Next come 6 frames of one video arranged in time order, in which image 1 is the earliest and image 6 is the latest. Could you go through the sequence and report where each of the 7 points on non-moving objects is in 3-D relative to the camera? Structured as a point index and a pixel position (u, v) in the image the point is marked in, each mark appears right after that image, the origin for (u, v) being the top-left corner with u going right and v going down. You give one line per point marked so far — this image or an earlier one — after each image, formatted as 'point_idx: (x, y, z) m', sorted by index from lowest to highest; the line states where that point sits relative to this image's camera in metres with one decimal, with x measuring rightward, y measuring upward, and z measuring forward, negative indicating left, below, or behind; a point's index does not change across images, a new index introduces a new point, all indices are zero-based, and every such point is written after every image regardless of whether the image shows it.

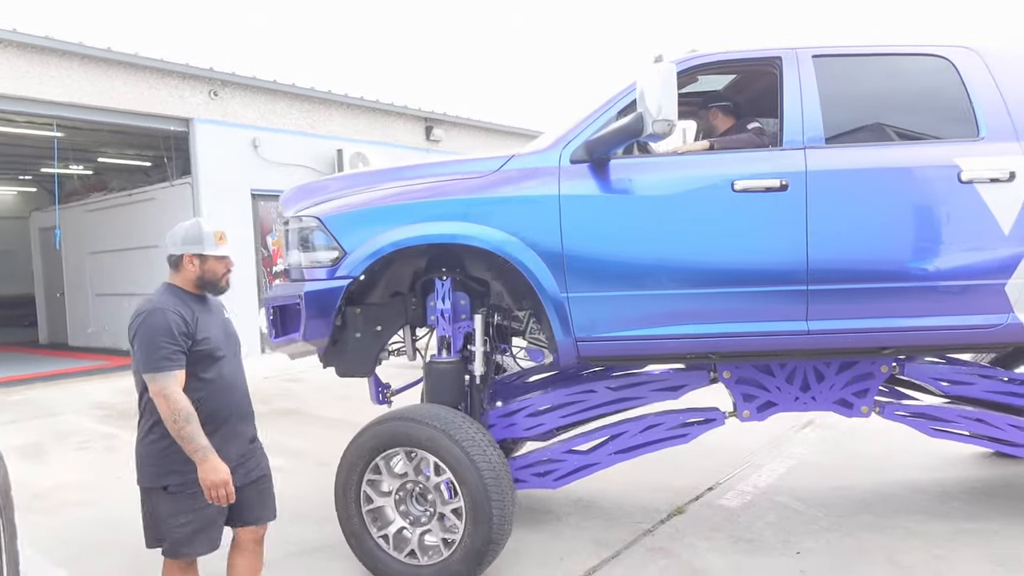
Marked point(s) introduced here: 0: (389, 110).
0: (-2.1, +2.8, +11.8) m
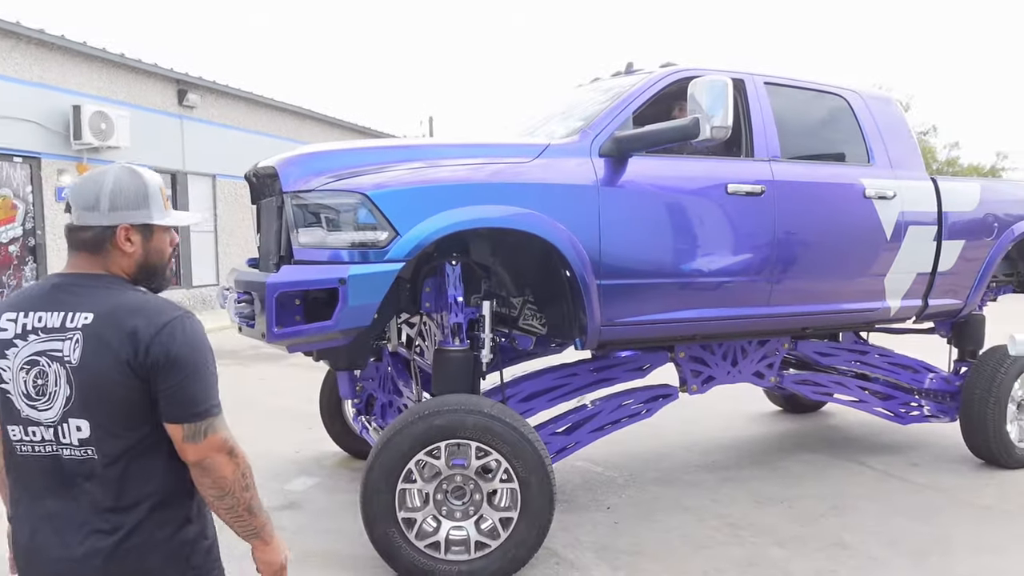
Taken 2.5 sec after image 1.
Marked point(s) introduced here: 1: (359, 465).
0: (-5.3, +3.1, +10.5) m
1: (-0.9, -1.1, +4.4) m
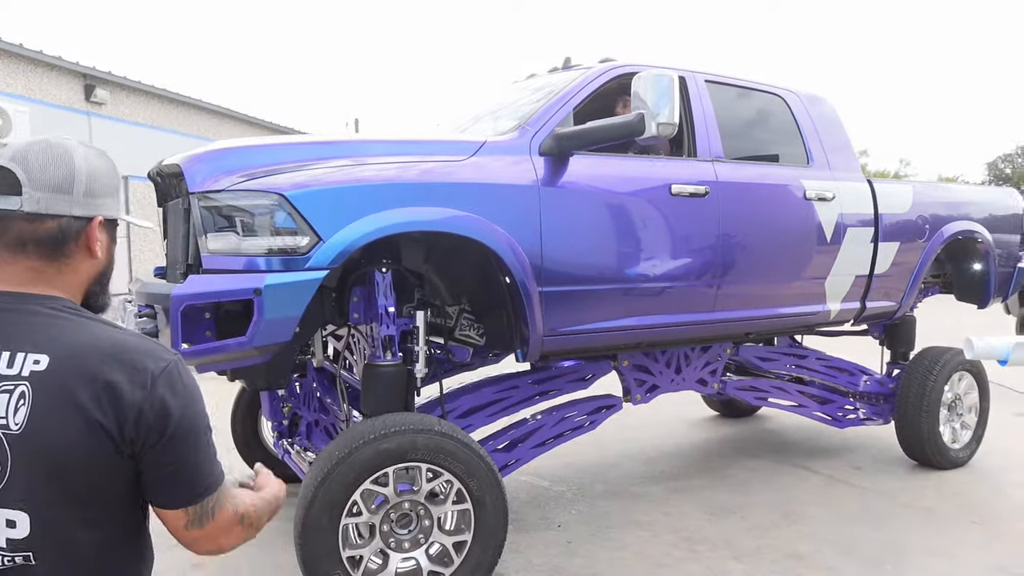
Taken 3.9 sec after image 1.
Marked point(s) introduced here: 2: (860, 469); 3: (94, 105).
0: (-6.3, +3.0, +9.8) m
1: (-1.2, -1.1, +4.1) m
2: (+2.1, -1.1, +4.5) m
3: (-6.0, +2.6, +10.7) m
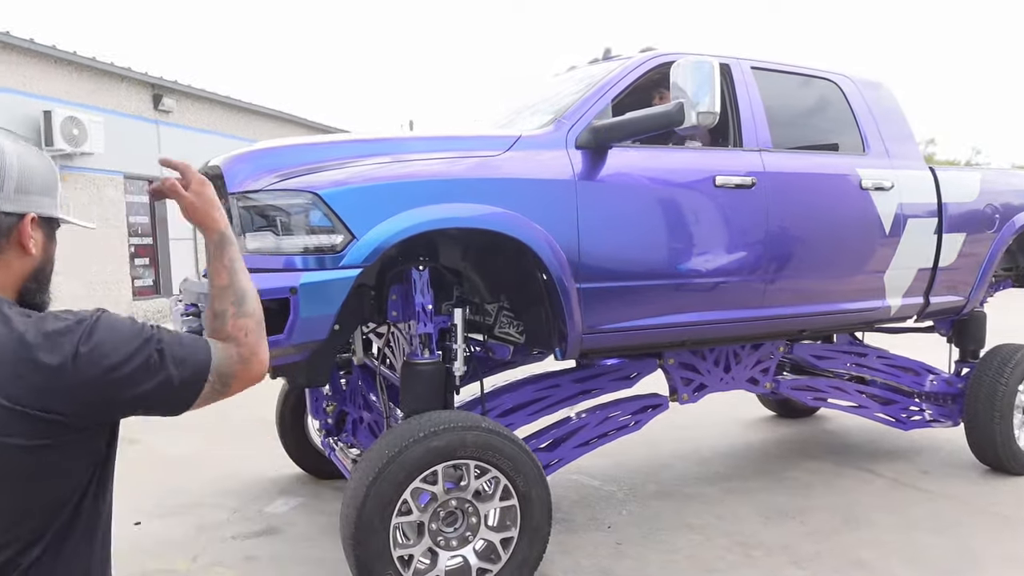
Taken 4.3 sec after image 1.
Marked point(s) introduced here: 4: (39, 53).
0: (-5.6, +3.0, +10.2) m
1: (-1.0, -1.1, +4.1) m
2: (+2.4, -1.1, +4.3) m
3: (-5.2, +2.6, +11.1) m
4: (-6.1, +3.0, +9.5) m
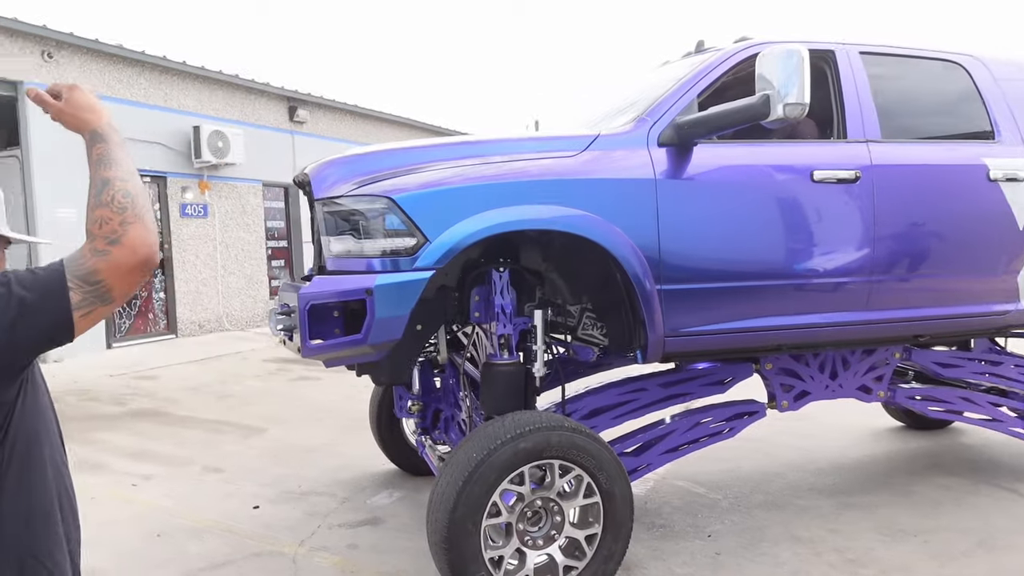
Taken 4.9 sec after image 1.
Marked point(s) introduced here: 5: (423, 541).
0: (-3.9, +3.0, +11.0) m
1: (-0.4, -1.1, +4.2) m
2: (+3.0, -1.1, +3.8) m
3: (-3.4, +2.6, +11.8) m
4: (-4.6, +3.0, +10.4) m
5: (-0.4, -1.2, +3.5) m
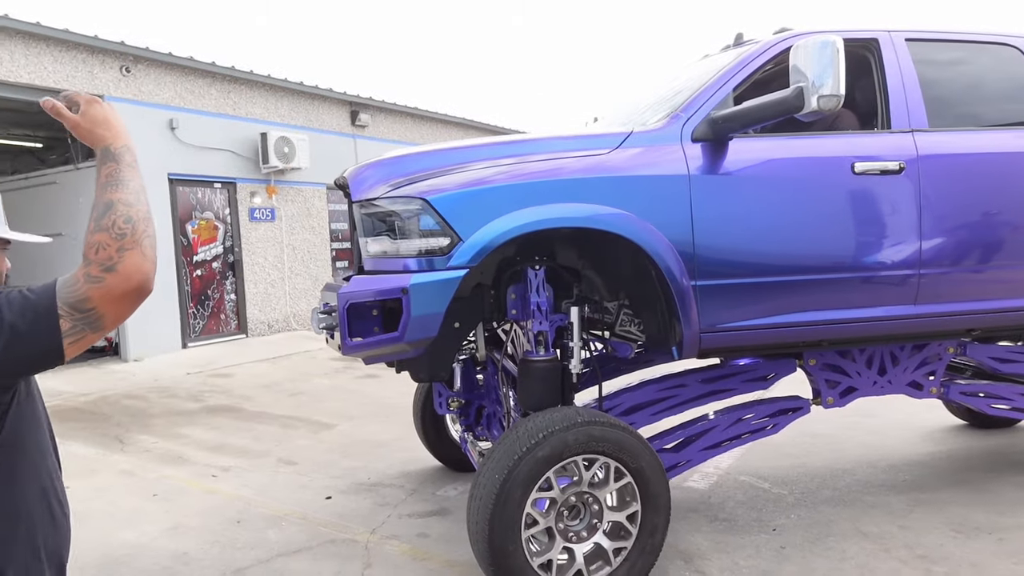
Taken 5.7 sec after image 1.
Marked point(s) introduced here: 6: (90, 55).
0: (-3.1, +3.0, +11.3) m
1: (-0.1, -1.1, +4.3) m
2: (+3.2, -1.0, +3.6) m
3: (-2.5, +2.6, +12.1) m
4: (-3.8, +3.0, +10.8) m
5: (-0.2, -1.2, +3.6) m
6: (-6.0, +3.3, +10.6) m
